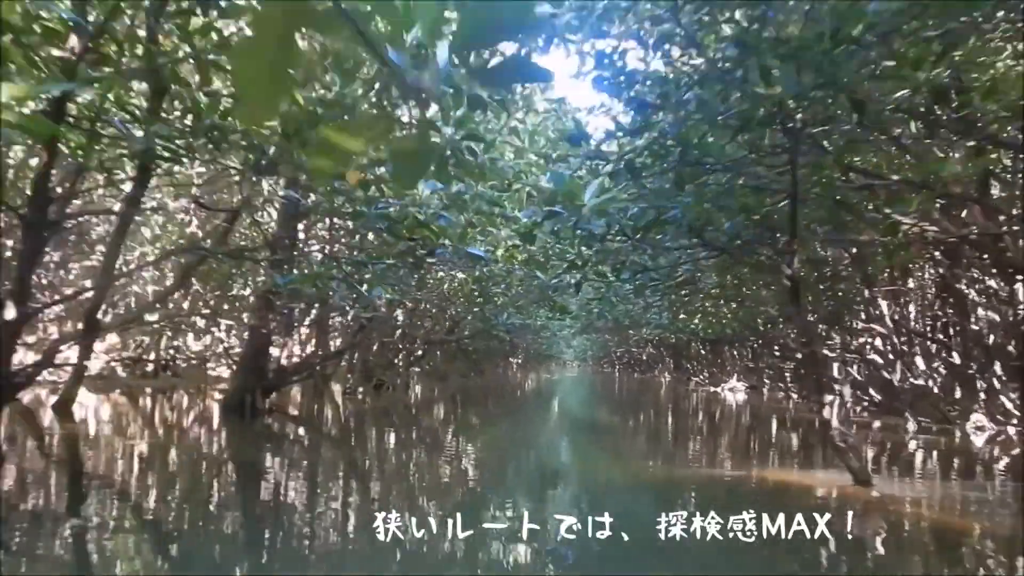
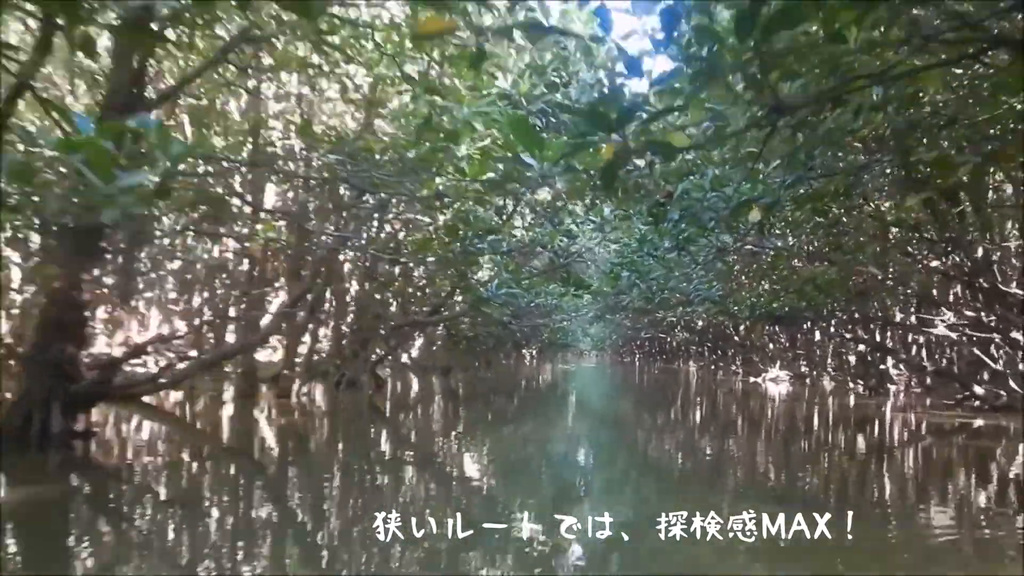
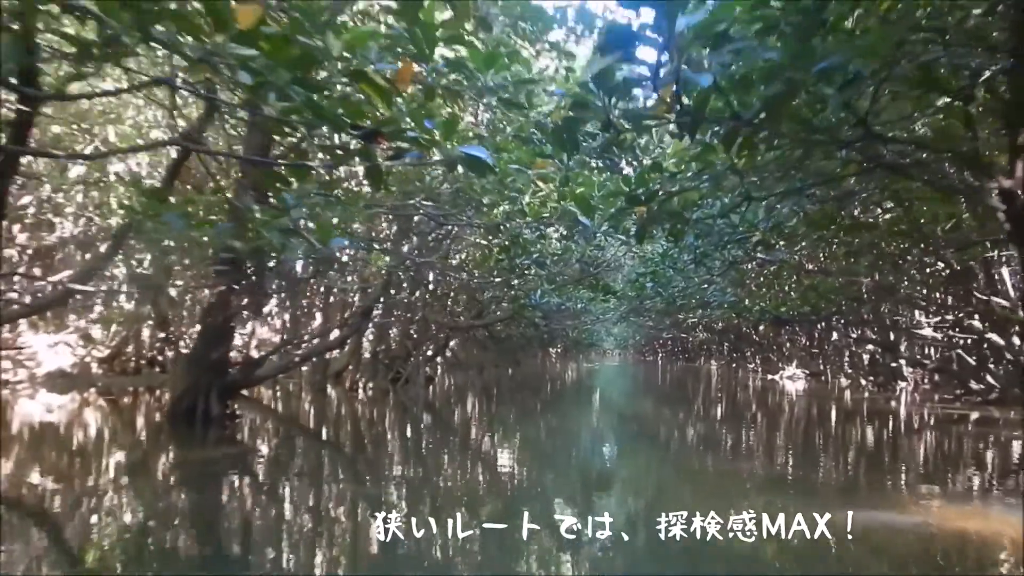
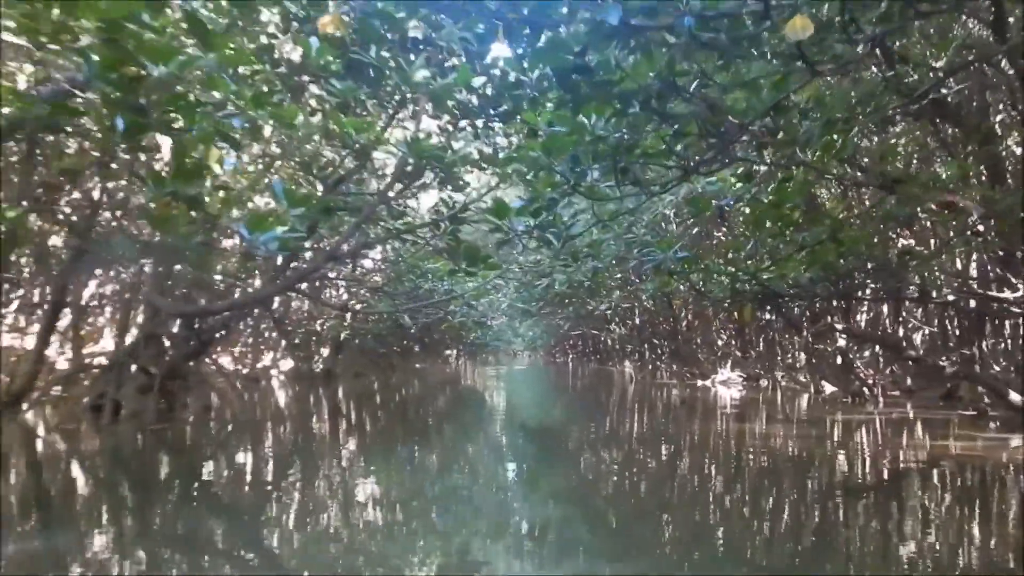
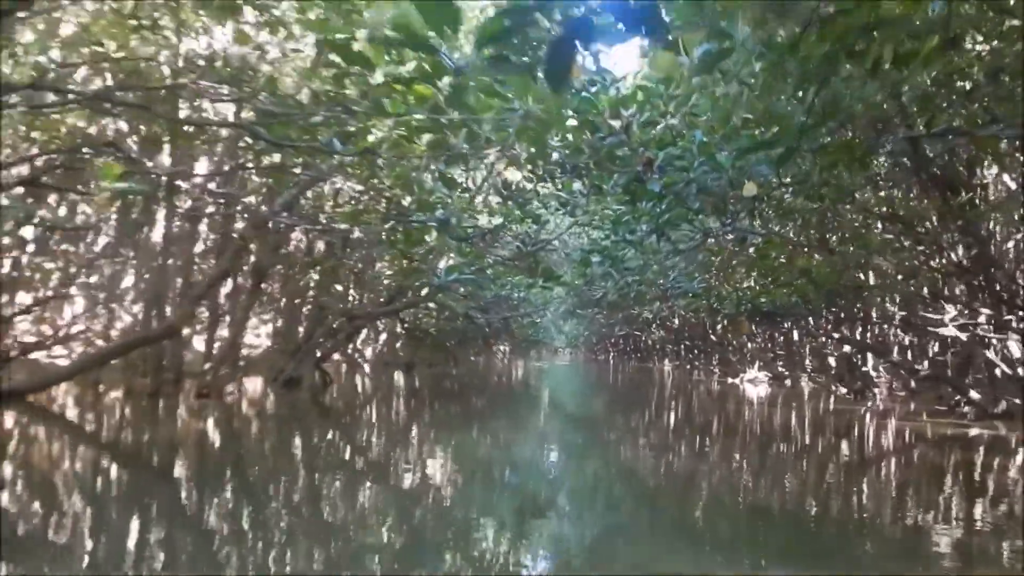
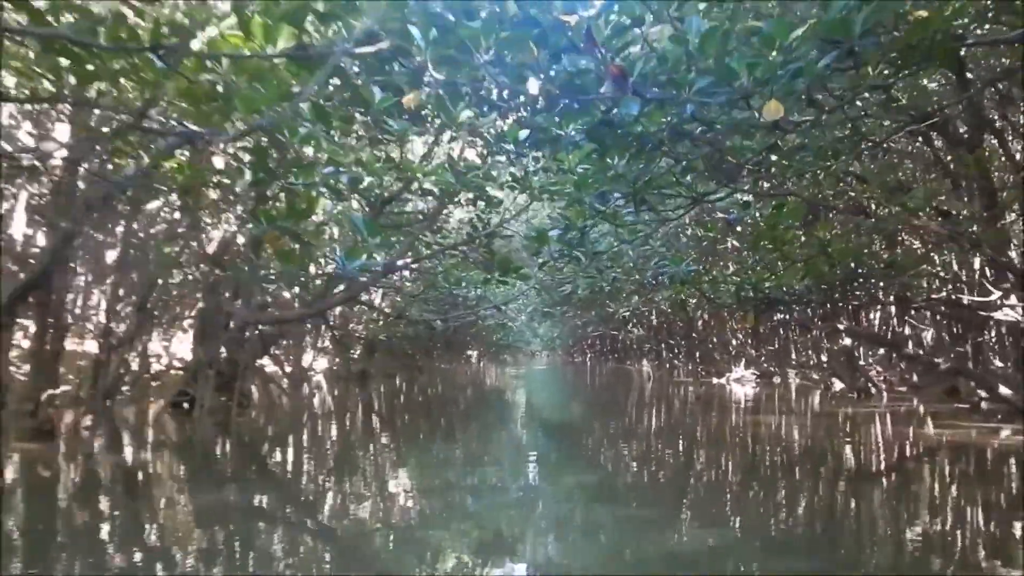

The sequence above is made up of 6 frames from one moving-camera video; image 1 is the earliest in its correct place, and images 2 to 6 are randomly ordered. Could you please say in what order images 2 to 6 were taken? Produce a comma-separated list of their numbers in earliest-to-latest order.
3, 2, 5, 6, 4
